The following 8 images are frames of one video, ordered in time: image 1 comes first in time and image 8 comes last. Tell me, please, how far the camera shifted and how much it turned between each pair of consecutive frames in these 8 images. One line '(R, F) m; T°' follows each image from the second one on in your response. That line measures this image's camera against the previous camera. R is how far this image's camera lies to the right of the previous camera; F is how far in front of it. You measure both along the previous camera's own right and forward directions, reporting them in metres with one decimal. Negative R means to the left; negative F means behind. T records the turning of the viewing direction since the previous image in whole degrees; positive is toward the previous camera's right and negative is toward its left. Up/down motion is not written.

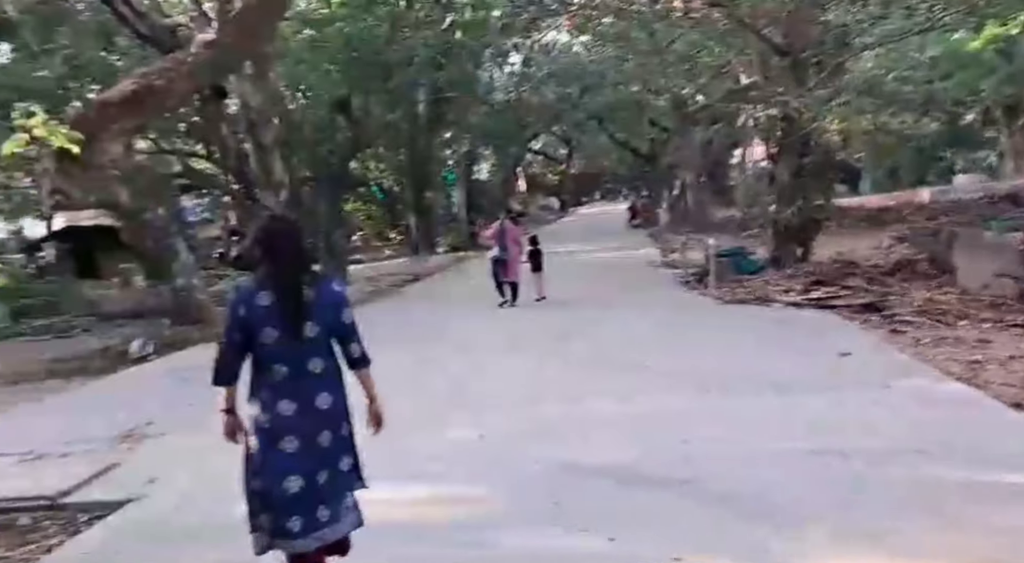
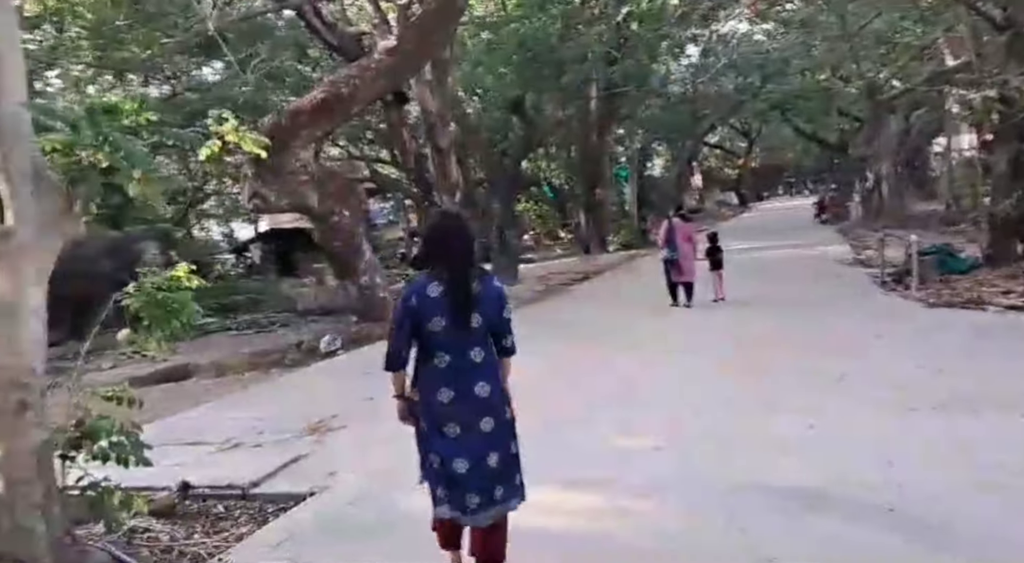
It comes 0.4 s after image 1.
(0.0, +0.1) m; -11°
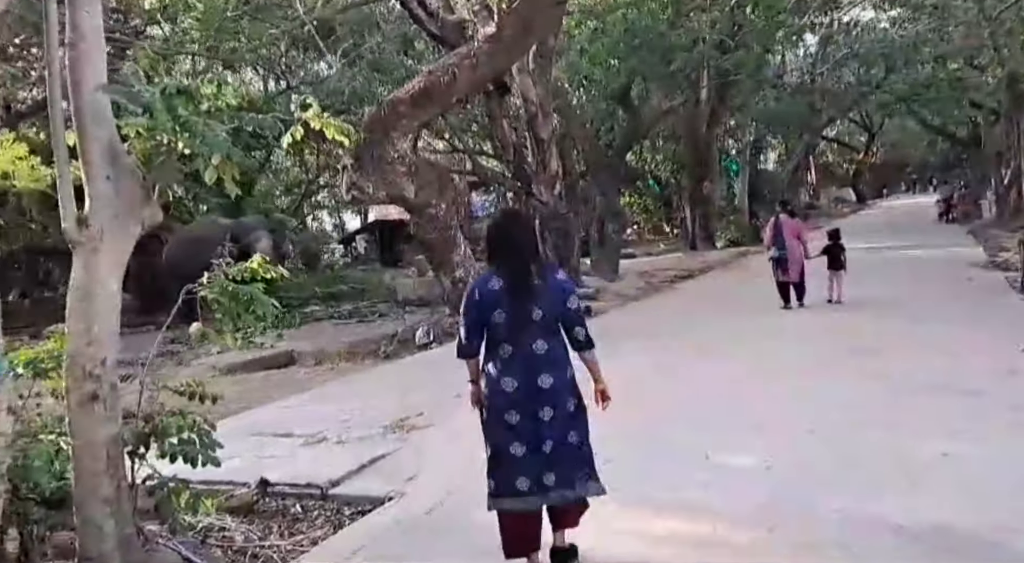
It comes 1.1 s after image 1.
(0.0, +0.3) m; -7°
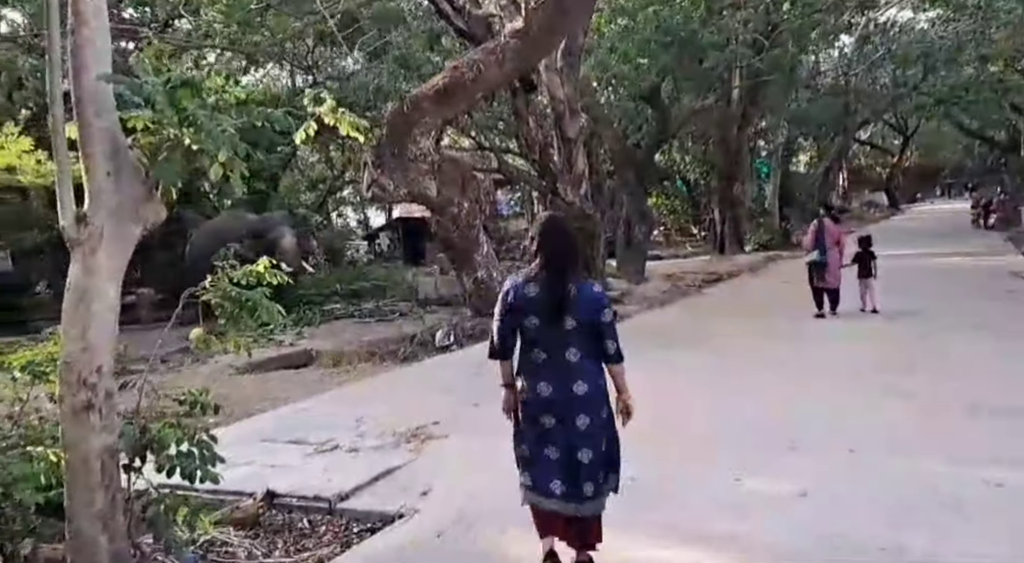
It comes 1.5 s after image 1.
(0.0, +0.2) m; -2°
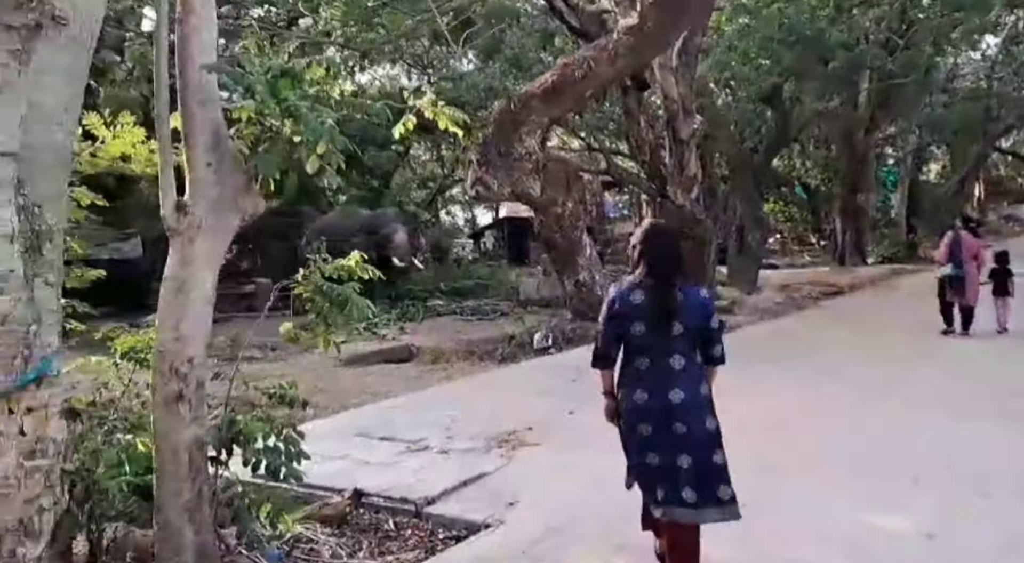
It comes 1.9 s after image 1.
(0.0, +0.1) m; -7°
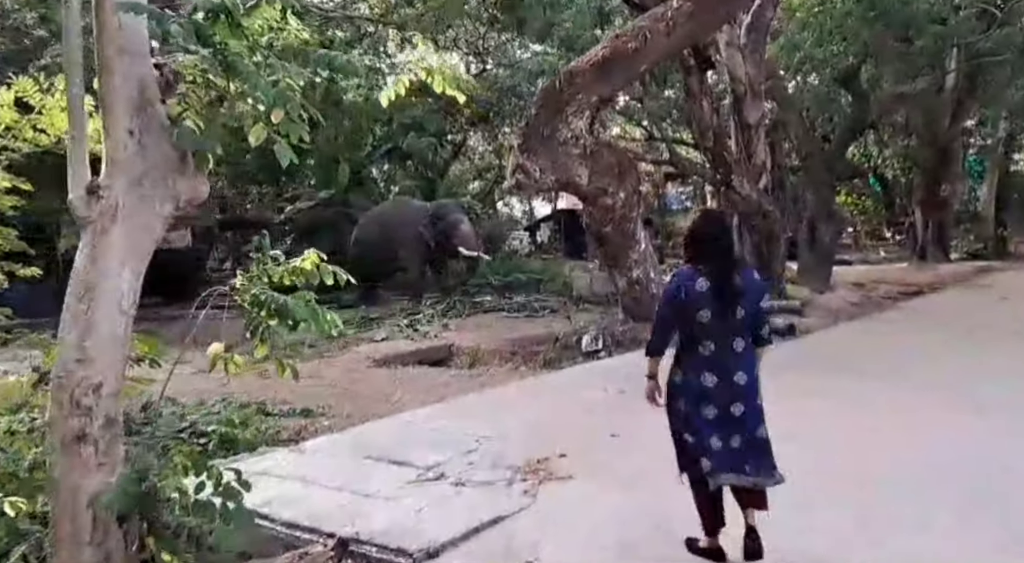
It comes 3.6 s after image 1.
(+0.1, +0.7) m; -4°
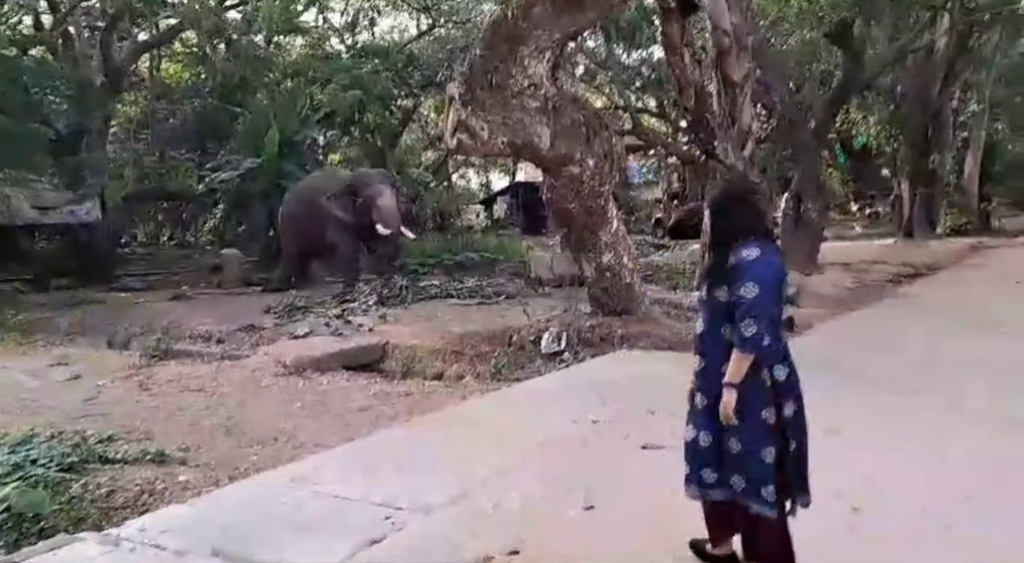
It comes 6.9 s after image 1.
(+0.1, +1.4) m; +3°
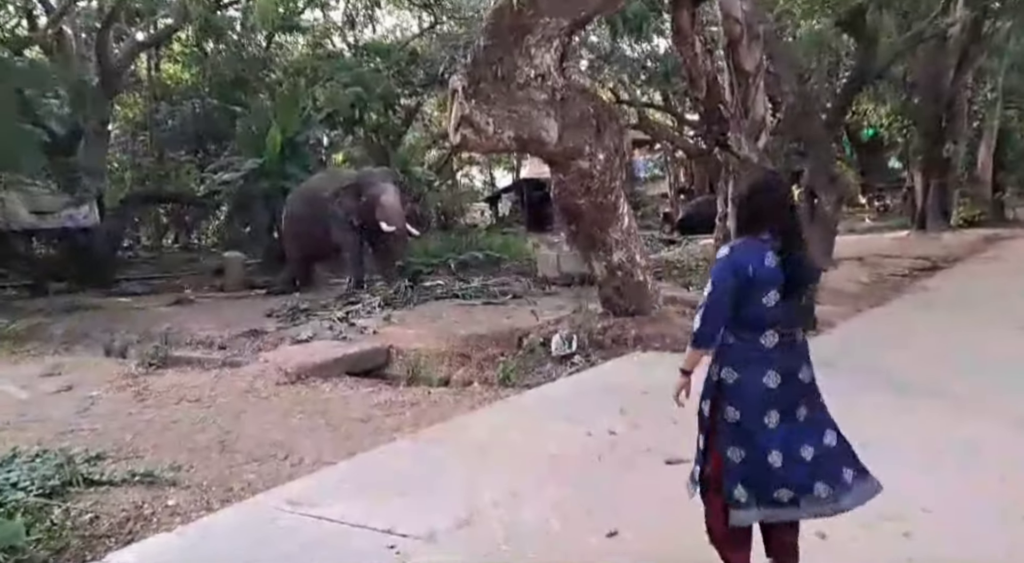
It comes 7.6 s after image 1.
(0.0, +0.3) m; 0°
